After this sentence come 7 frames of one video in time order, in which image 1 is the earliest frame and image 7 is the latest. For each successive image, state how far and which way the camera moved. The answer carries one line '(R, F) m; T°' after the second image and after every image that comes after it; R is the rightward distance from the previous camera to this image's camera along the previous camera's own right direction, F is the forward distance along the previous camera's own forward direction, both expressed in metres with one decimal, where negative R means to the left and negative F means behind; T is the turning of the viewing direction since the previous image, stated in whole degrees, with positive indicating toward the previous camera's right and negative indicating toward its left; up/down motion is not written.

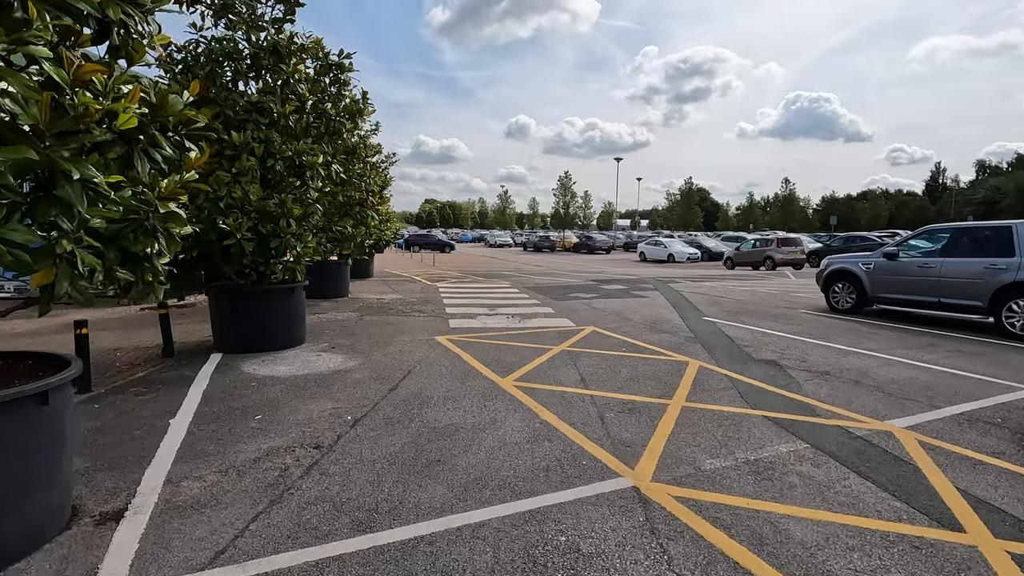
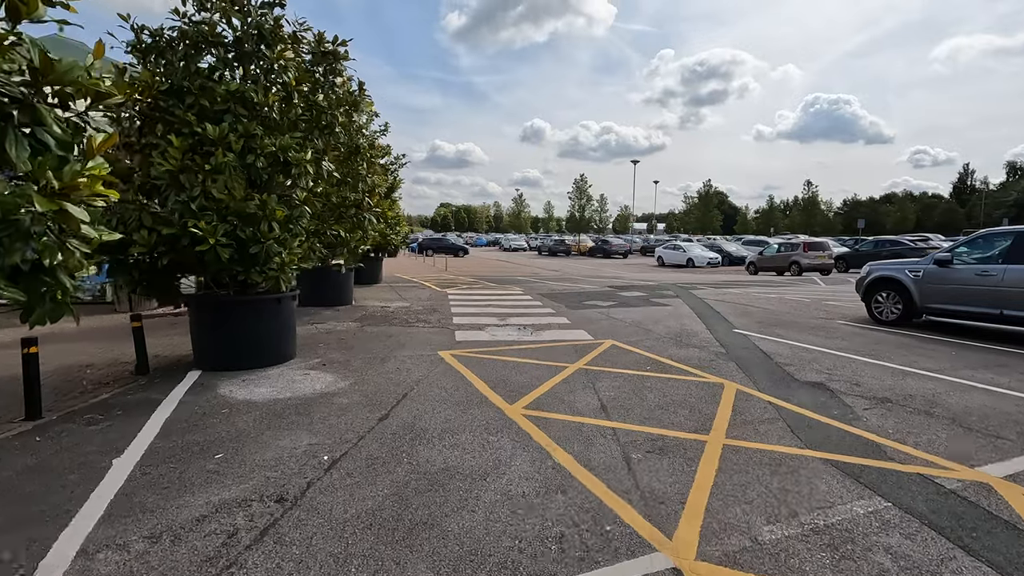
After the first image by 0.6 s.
(+0.1, +0.9) m; -2°
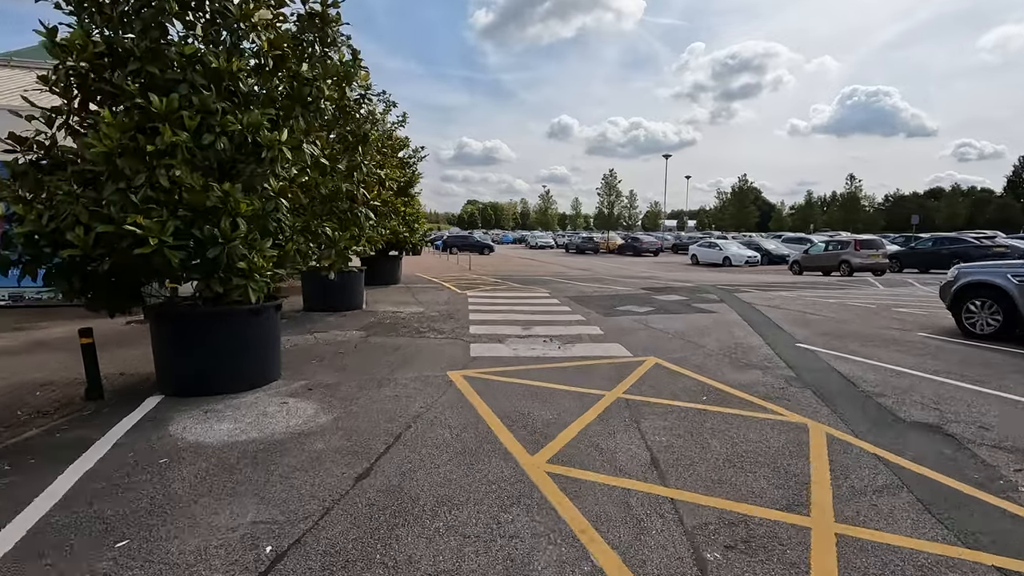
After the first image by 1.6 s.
(0.0, +1.4) m; -3°
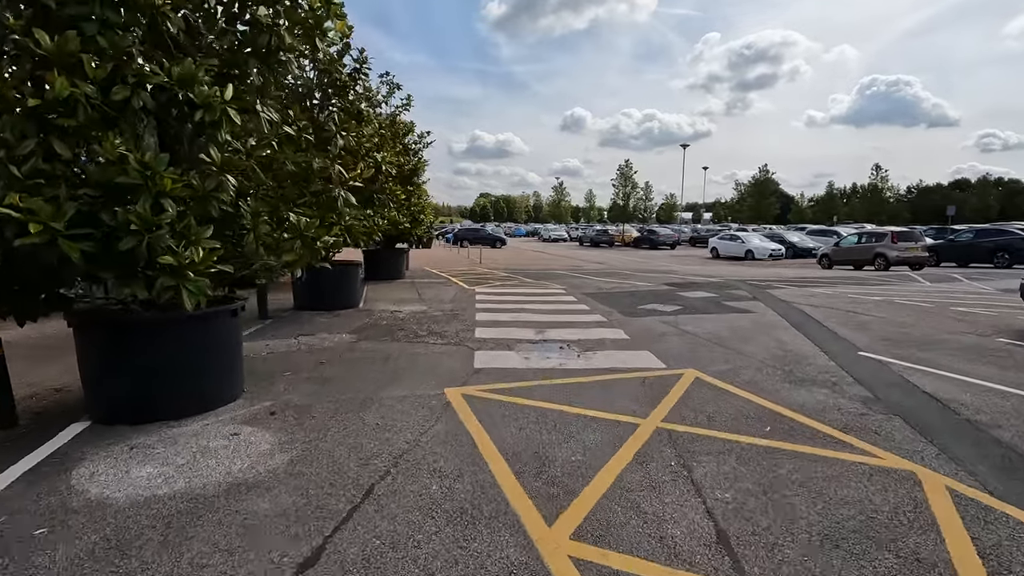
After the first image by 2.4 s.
(0.0, +1.2) m; -1°
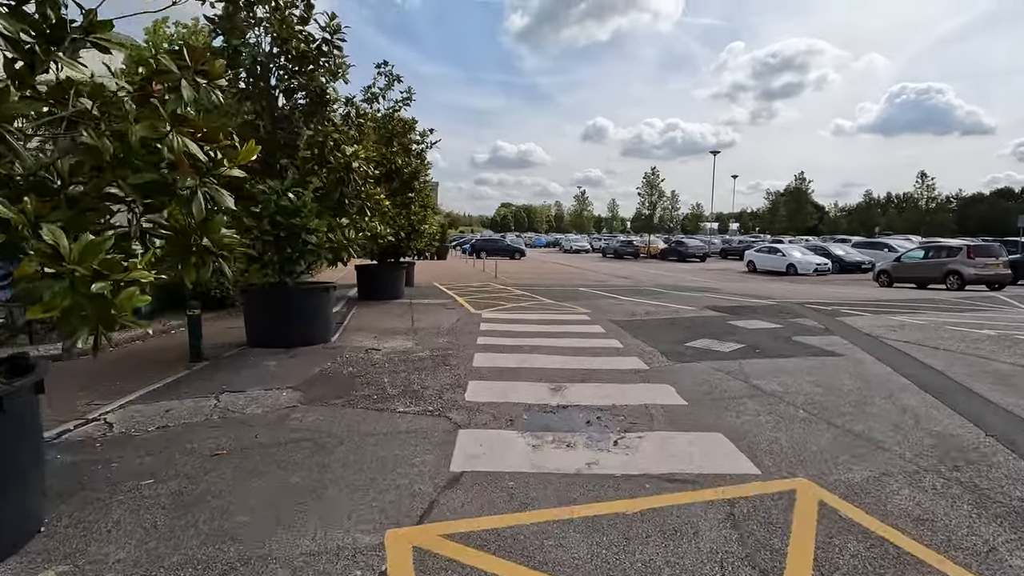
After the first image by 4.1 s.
(+0.2, +2.5) m; -2°
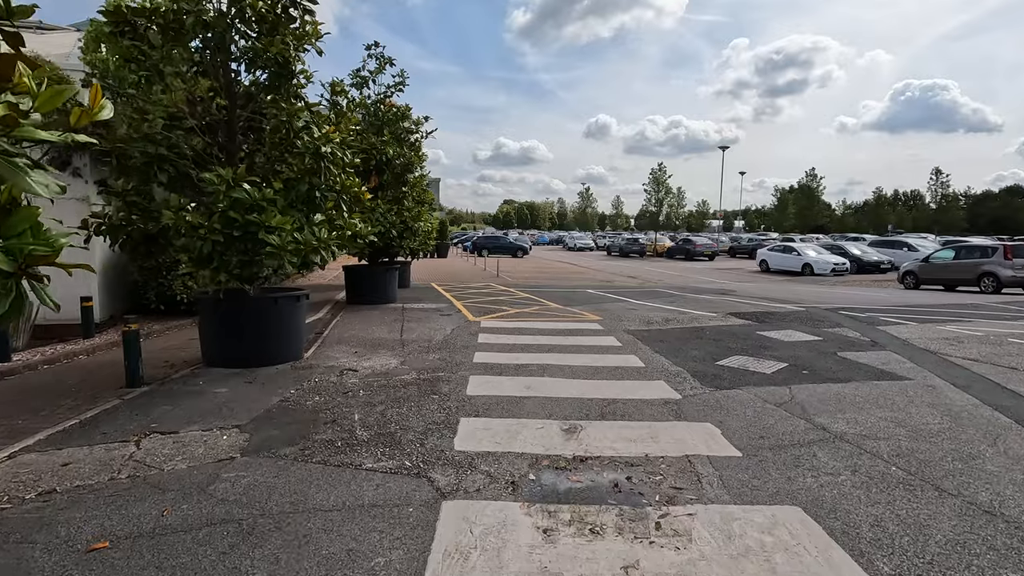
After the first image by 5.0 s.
(0.0, +1.3) m; 0°
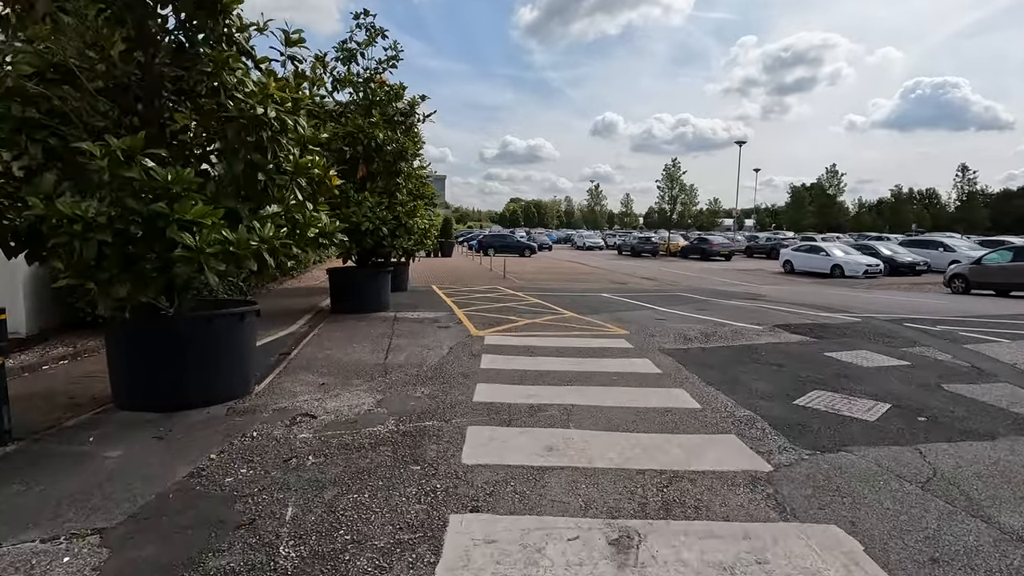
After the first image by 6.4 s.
(-0.1, +1.9) m; -1°
